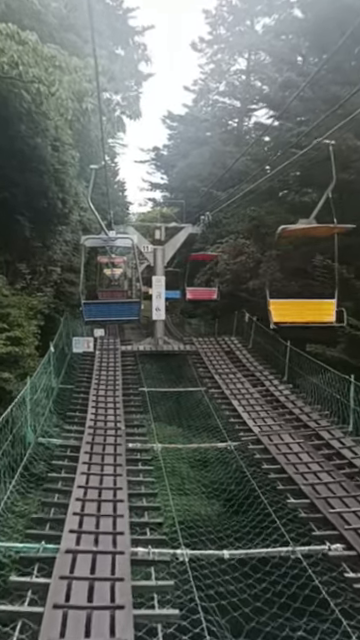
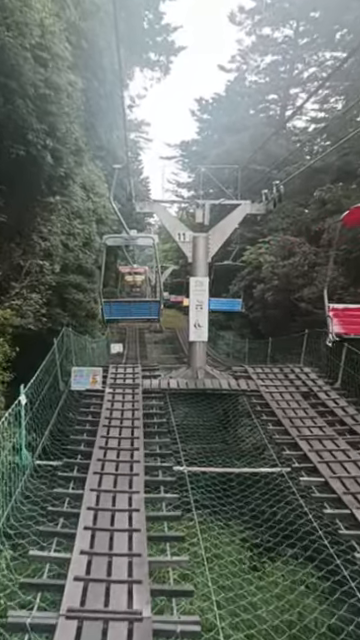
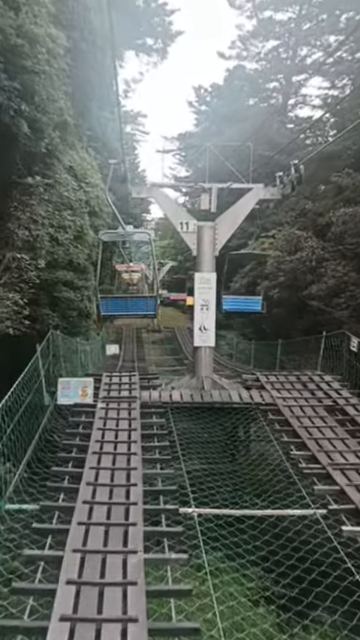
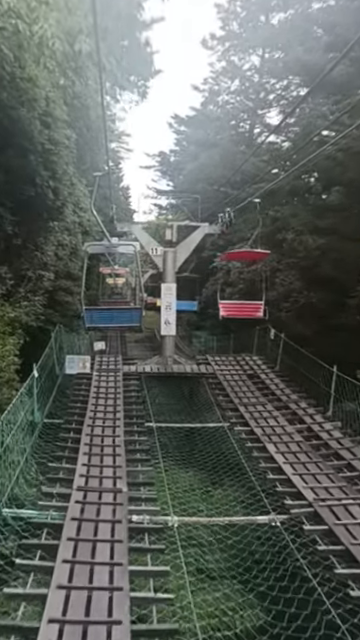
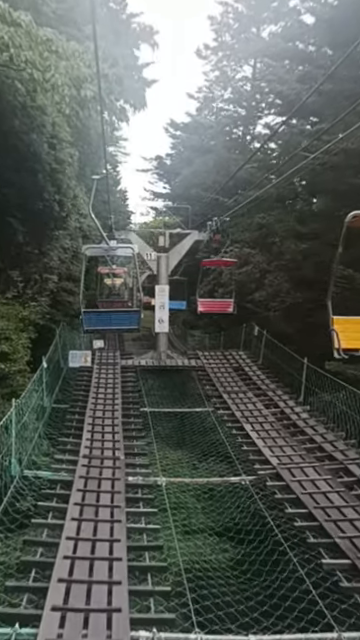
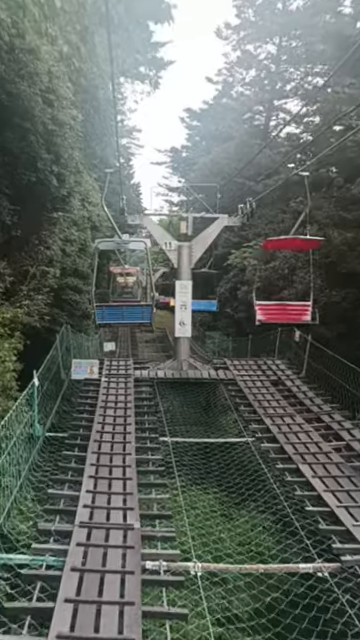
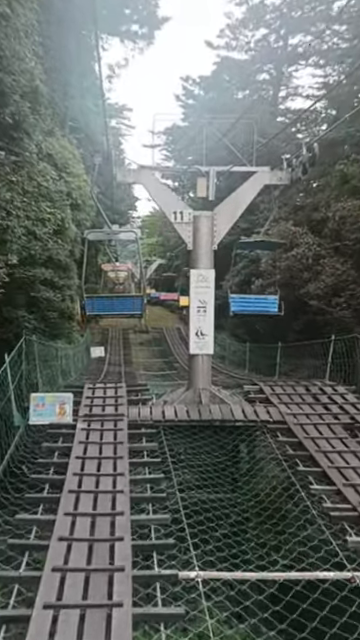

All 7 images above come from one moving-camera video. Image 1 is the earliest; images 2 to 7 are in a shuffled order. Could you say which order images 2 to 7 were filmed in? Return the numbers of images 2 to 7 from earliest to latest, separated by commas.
5, 4, 6, 2, 3, 7
